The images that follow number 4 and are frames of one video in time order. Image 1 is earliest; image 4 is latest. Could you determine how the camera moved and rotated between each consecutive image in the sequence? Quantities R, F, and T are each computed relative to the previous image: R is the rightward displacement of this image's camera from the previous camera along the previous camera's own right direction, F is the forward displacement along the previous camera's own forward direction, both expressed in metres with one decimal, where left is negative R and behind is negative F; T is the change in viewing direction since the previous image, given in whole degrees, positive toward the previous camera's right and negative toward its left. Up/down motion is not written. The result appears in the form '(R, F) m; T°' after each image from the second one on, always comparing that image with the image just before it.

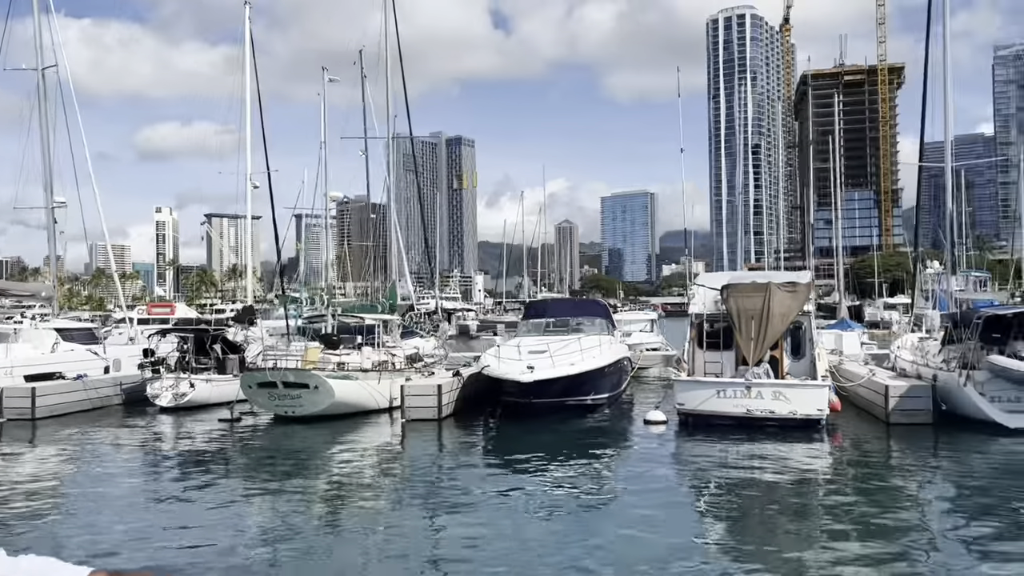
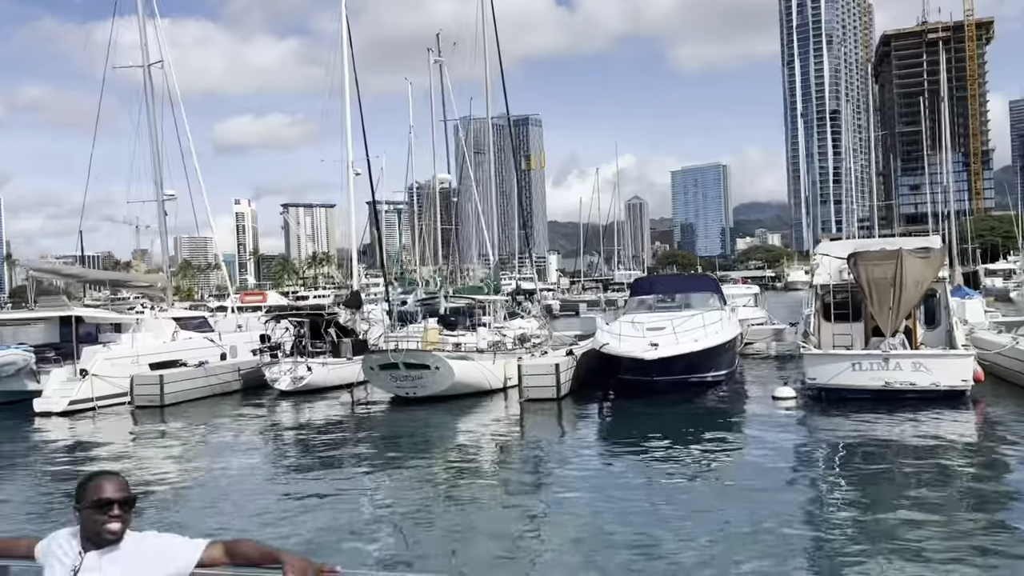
(-0.3, +0.1) m; -5°
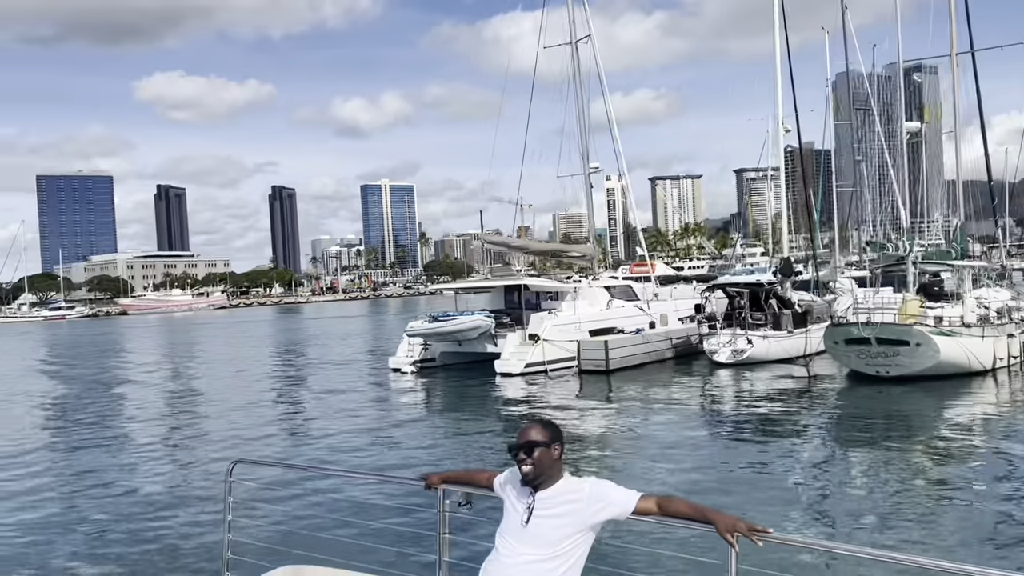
(-0.7, +0.1) m; -25°
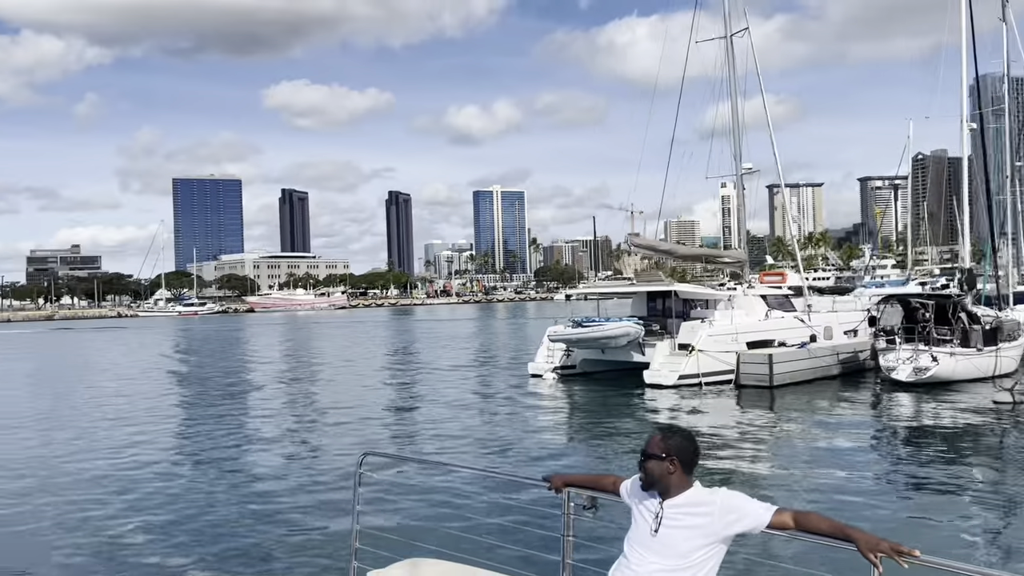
(-0.4, +0.4) m; -7°
